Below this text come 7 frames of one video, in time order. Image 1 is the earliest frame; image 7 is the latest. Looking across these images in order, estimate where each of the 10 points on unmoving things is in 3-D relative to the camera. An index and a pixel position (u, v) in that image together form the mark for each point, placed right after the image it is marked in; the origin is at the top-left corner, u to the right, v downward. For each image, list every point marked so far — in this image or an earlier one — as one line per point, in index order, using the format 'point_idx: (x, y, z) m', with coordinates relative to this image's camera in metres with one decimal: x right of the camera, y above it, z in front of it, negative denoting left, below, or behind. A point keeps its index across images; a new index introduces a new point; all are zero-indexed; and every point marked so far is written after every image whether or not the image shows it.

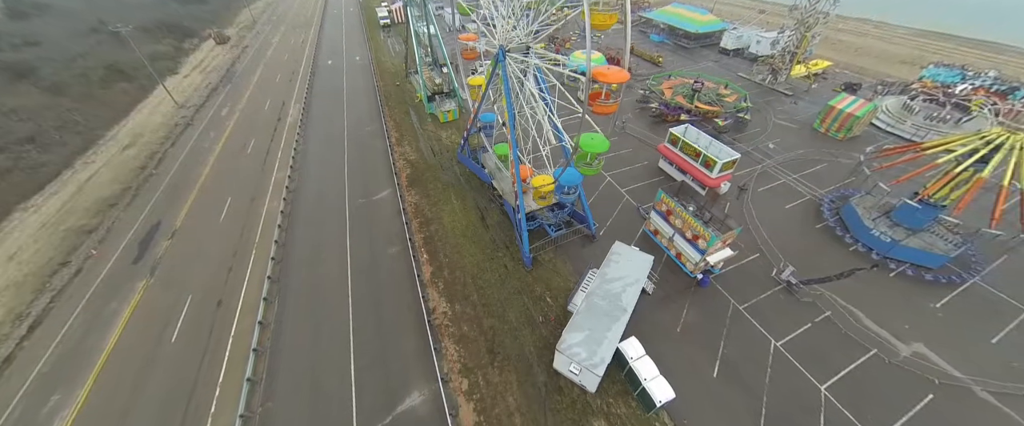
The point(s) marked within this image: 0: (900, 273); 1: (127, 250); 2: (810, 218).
0: (+20.2, -3.1, +16.6) m
1: (-22.7, -2.2, +18.8) m
2: (+18.5, -0.3, +19.7) m
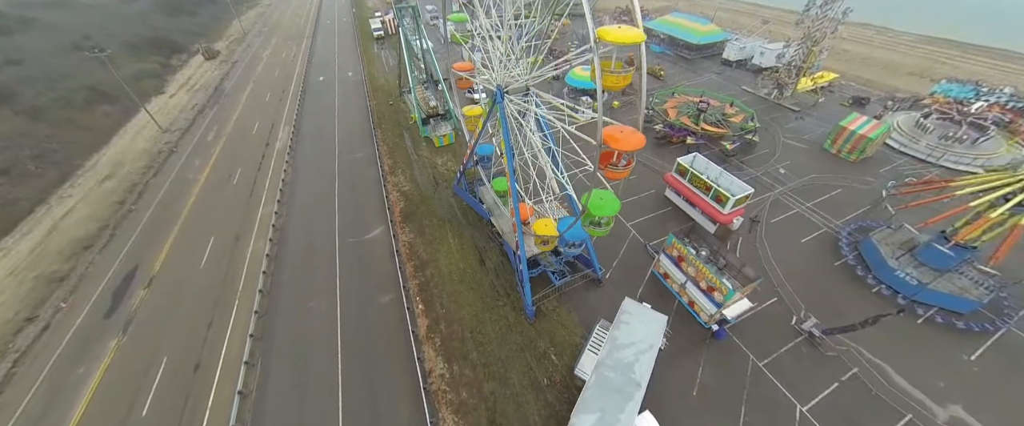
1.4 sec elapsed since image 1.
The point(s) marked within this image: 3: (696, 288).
0: (+20.3, -5.2, +15.5) m
1: (-22.7, -4.9, +17.5) m
2: (+18.5, -2.4, +18.6) m
3: (+8.9, -3.6, +15.4) m
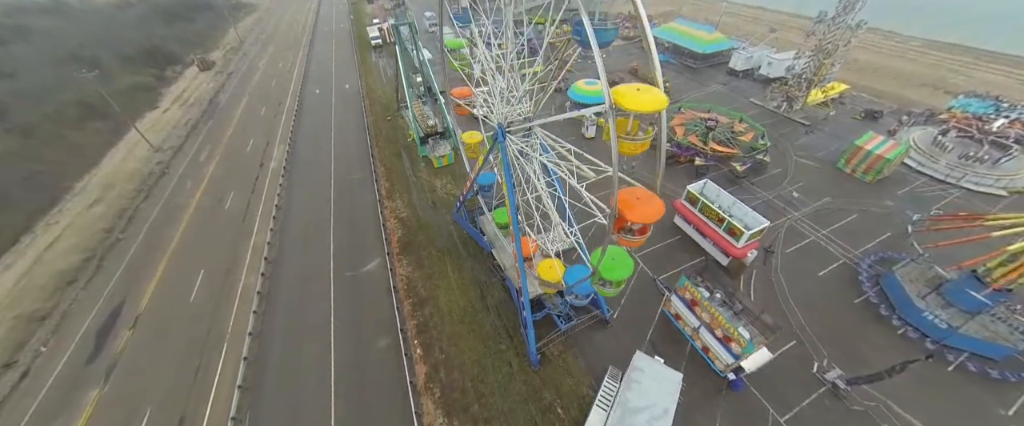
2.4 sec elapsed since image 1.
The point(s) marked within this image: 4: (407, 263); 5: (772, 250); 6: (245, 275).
0: (+20.5, -7.0, +14.5) m
1: (-22.5, -6.9, +16.7) m
2: (+18.7, -4.2, +17.7) m
3: (+9.1, -5.5, +14.5) m
4: (-6.5, -3.1, +19.8) m
5: (+16.1, -2.3, +19.7) m
6: (-16.5, -3.8, +19.6) m
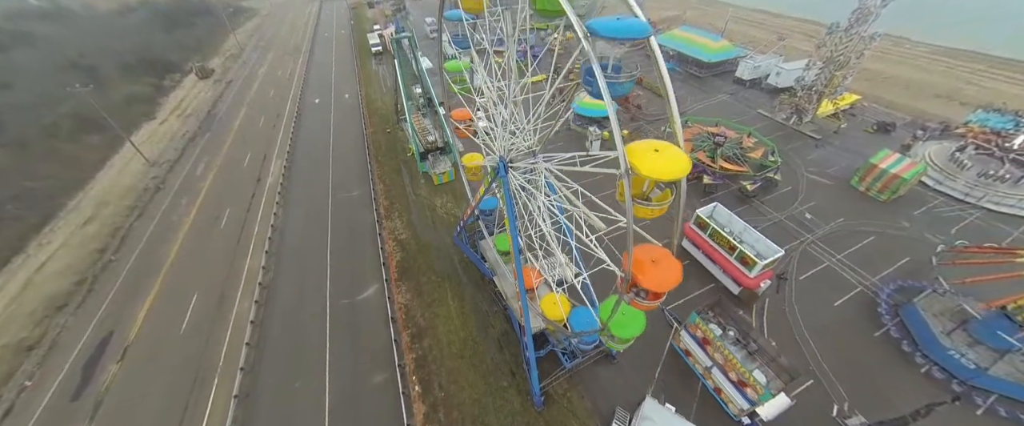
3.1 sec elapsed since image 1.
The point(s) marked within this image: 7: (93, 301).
0: (+20.6, -8.5, +13.7) m
1: (-22.4, -8.4, +16.1) m
2: (+18.8, -5.7, +16.9) m
3: (+9.2, -7.0, +13.7) m
4: (-6.4, -4.6, +19.1) m
5: (+16.2, -3.8, +18.9) m
6: (-16.3, -5.3, +18.9) m
7: (-25.7, -5.4, +19.5) m
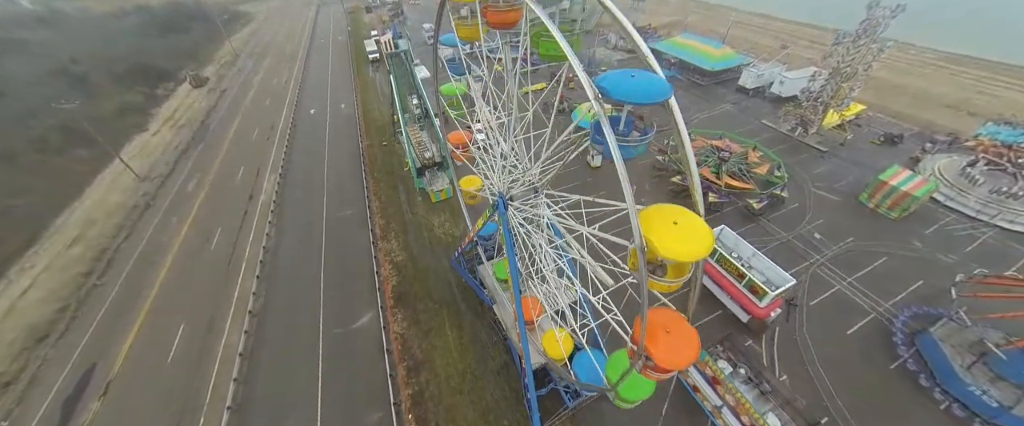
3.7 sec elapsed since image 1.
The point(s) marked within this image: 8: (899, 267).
0: (+20.6, -9.8, +13.1) m
1: (-22.4, -9.9, +15.4) m
2: (+18.8, -7.0, +16.2) m
3: (+9.2, -8.4, +13.0) m
4: (-6.4, -6.0, +18.4) m
5: (+16.2, -5.1, +18.2) m
6: (-16.3, -6.8, +18.2) m
7: (-25.7, -6.9, +18.8) m
8: (+24.1, -3.4, +19.8) m
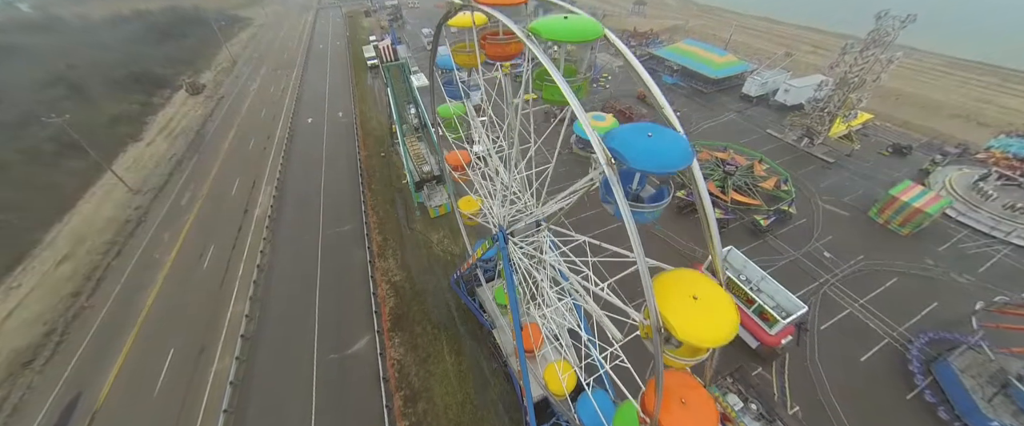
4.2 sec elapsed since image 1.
0: (+20.6, -11.0, +12.4) m
1: (-22.4, -11.1, +14.8) m
2: (+18.8, -8.2, +15.6) m
3: (+9.2, -9.5, +12.4) m
4: (-6.3, -7.2, +17.8) m
5: (+16.3, -6.3, +17.6) m
6: (-16.3, -8.0, +17.6) m
7: (-25.7, -8.1, +18.2) m
8: (+24.1, -4.5, +19.1) m
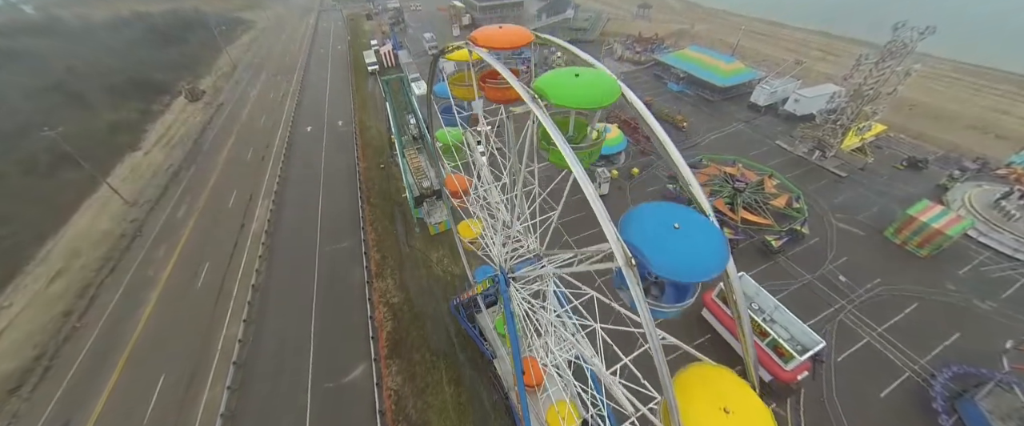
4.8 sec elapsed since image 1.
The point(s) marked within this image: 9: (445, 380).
0: (+20.6, -12.3, +11.6) m
1: (-22.3, -12.3, +14.2) m
2: (+18.9, -9.6, +14.8) m
3: (+9.3, -10.9, +11.7) m
4: (-6.3, -8.5, +17.1) m
5: (+16.4, -7.6, +16.8) m
6: (-16.2, -9.2, +17.0) m
7: (-25.6, -9.3, +17.7) m
8: (+24.2, -5.9, +18.3) m
9: (-3.5, -8.7, +16.7) m
